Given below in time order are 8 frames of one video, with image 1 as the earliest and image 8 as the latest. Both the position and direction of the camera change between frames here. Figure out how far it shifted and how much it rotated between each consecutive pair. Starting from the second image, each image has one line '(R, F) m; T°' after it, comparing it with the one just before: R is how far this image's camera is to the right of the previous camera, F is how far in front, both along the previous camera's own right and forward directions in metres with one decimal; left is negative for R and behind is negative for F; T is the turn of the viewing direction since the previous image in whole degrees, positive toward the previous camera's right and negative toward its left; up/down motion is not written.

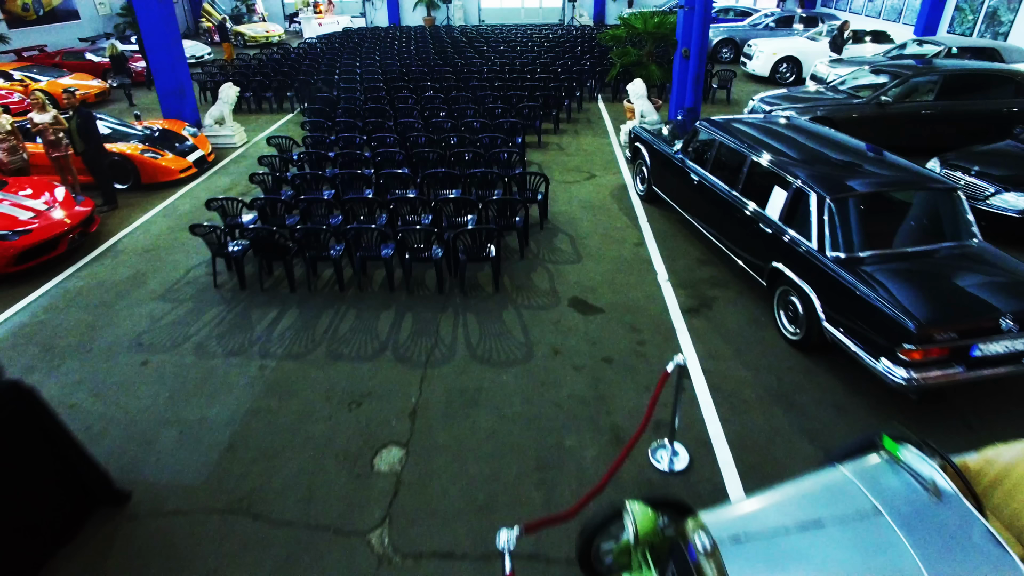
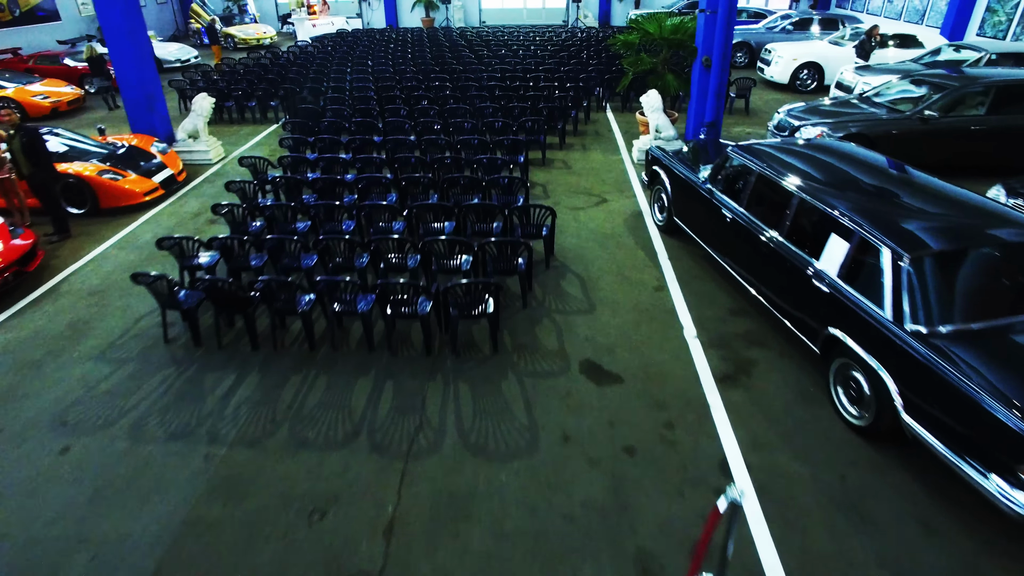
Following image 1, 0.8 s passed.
(0.0, +0.9) m; 0°
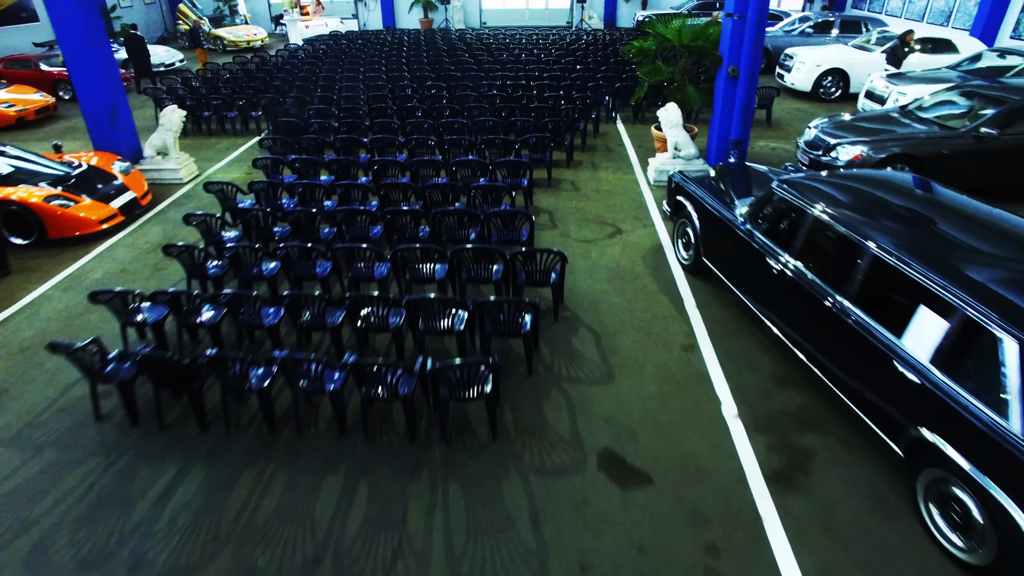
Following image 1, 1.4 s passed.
(0.0, +0.9) m; 0°
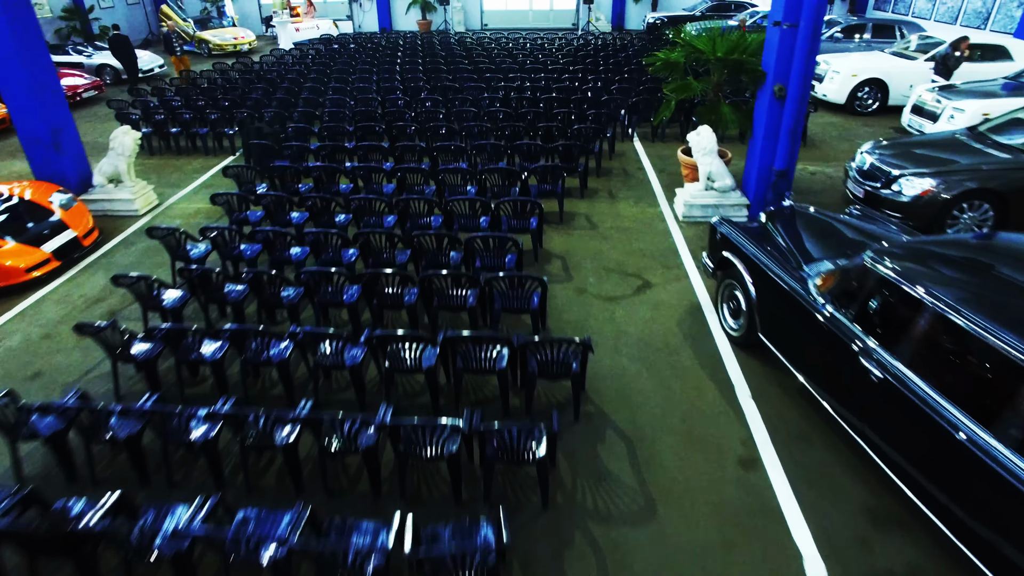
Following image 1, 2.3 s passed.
(0.0, +1.2) m; 0°
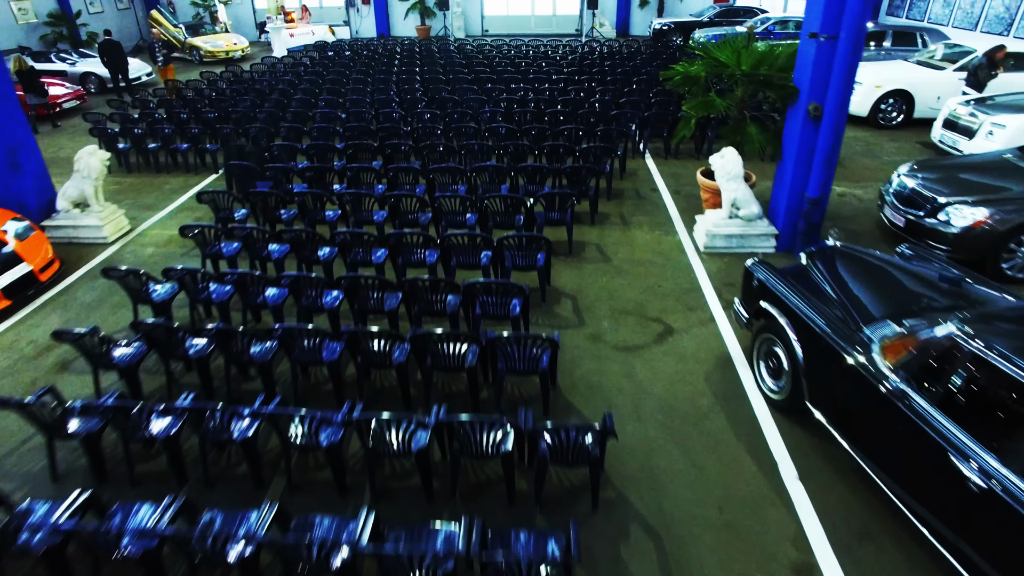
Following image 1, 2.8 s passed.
(0.0, +0.7) m; 0°
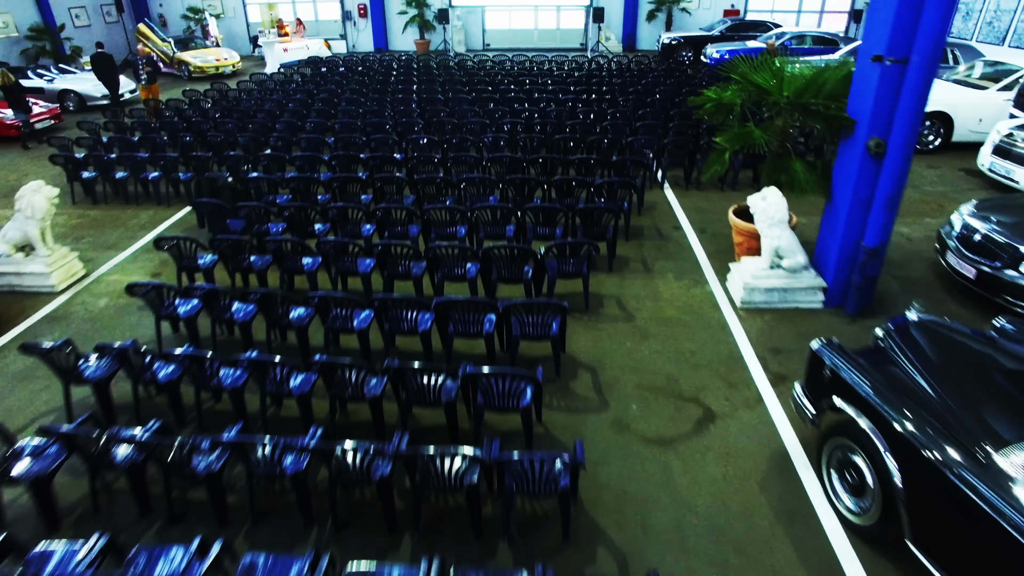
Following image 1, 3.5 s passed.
(-0.1, +0.9) m; 0°
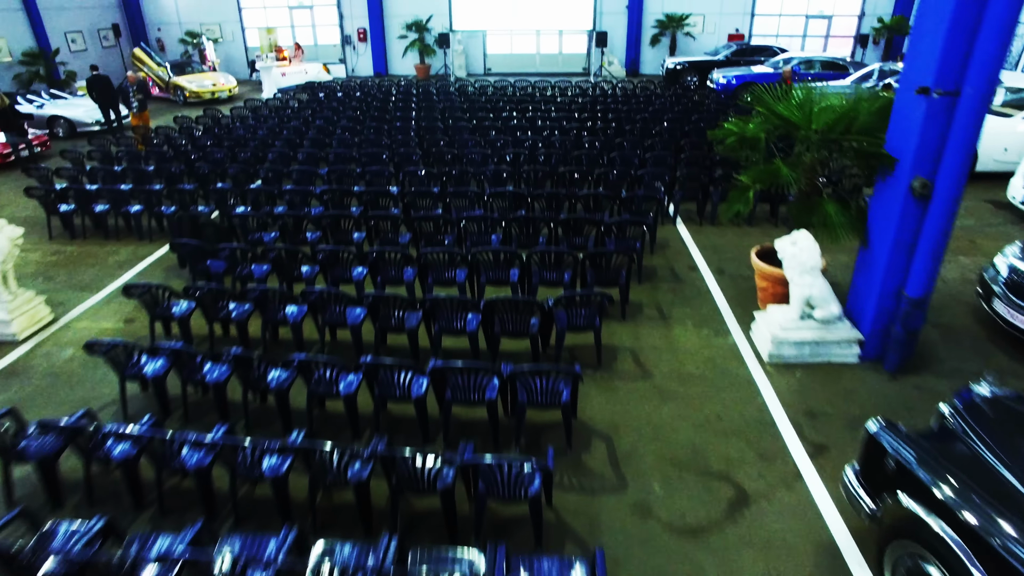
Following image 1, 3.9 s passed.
(0.0, +0.5) m; 0°
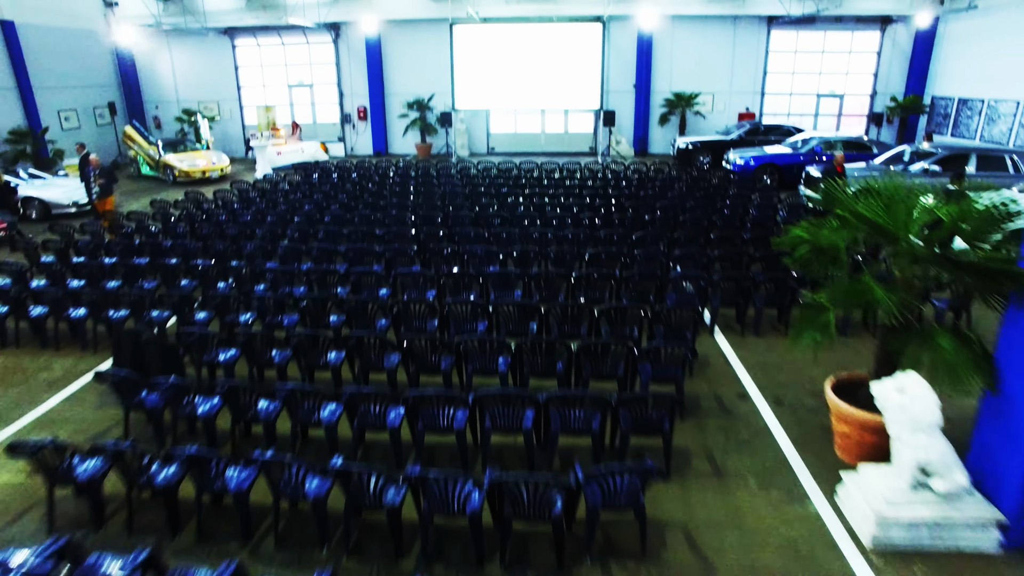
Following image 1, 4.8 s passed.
(-0.1, +1.2) m; 0°
